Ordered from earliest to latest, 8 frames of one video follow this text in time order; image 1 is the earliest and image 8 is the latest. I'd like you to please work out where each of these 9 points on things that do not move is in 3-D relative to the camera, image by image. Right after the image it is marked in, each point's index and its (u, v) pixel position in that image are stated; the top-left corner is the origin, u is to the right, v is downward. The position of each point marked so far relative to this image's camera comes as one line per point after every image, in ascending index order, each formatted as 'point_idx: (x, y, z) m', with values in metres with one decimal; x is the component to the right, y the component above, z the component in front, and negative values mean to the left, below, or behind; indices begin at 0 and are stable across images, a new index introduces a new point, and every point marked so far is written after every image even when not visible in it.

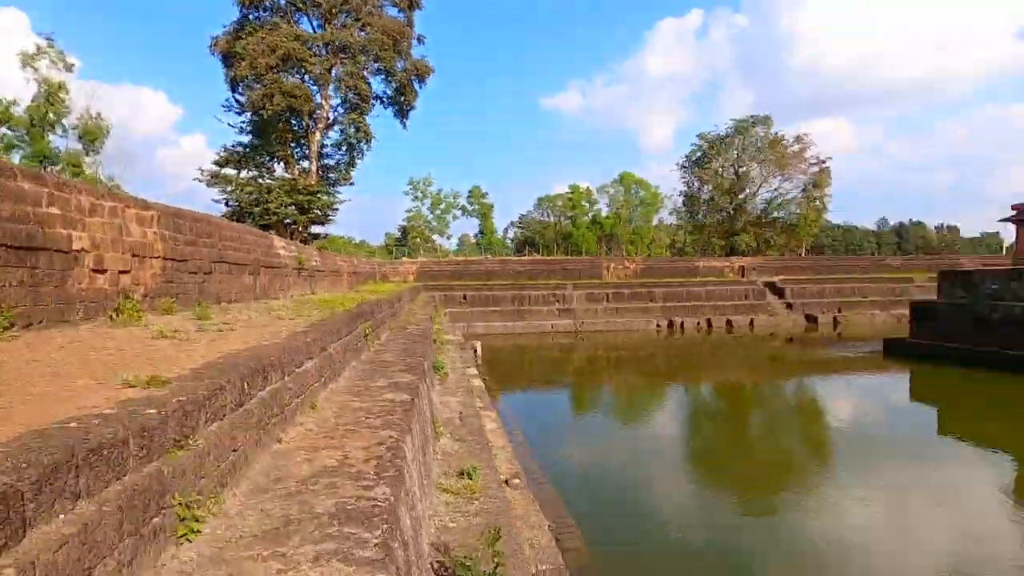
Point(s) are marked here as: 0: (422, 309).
0: (-1.6, -0.4, +10.0) m
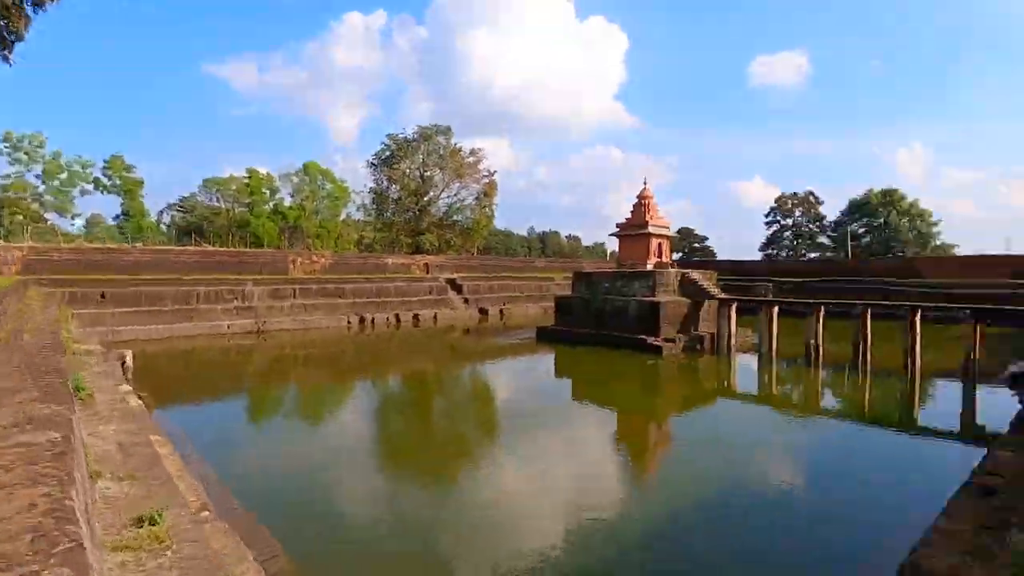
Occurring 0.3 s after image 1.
0: (-6.6, -0.3, +7.5) m
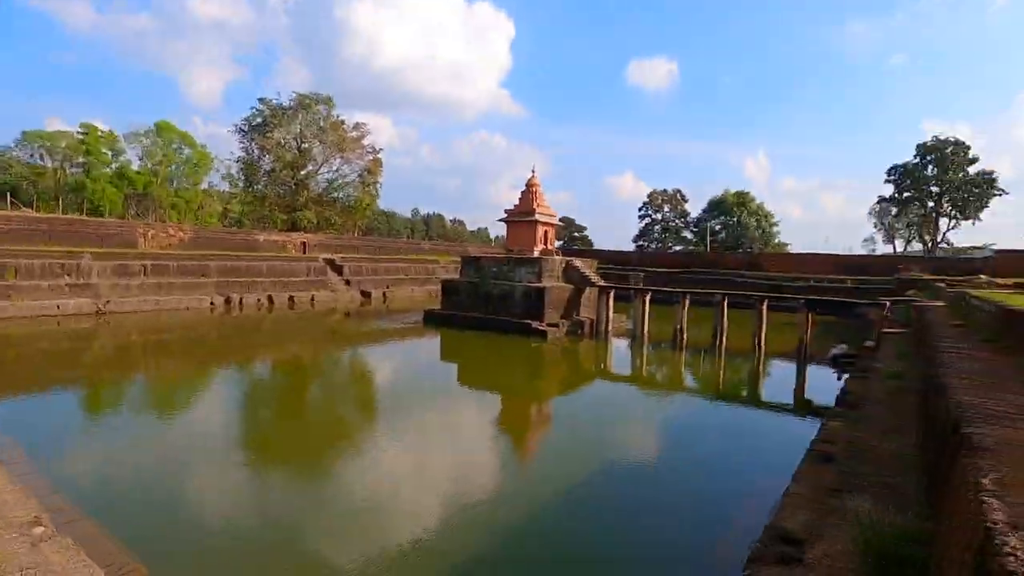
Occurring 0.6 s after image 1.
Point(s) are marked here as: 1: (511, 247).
0: (-7.9, +0.1, +5.8) m
1: (0.0, +1.1, +13.6) m
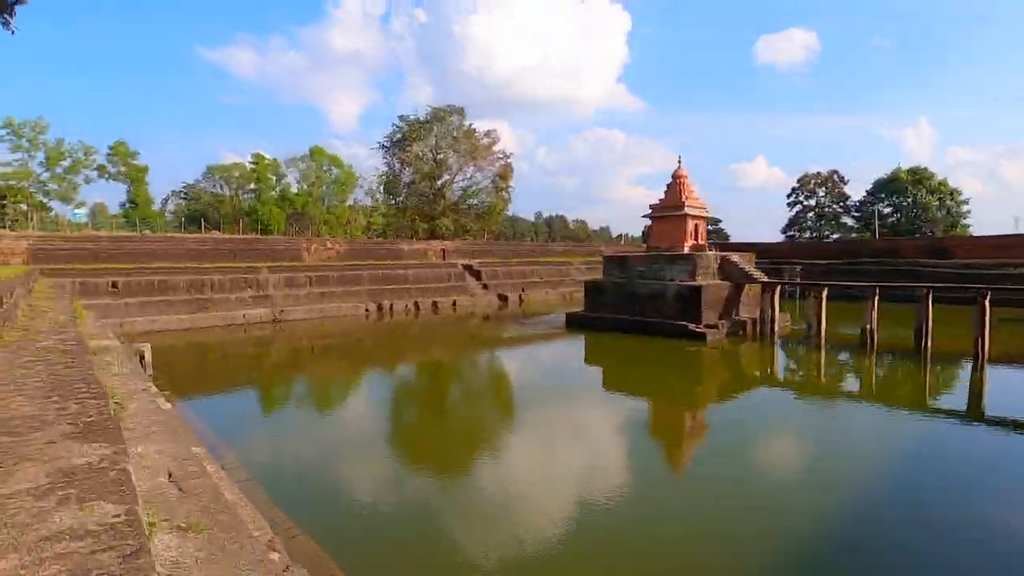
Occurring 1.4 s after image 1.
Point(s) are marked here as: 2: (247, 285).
0: (-5.9, -0.2, +6.9) m
1: (+3.5, +1.1, +12.8) m
2: (-7.1, +0.1, +14.4) m
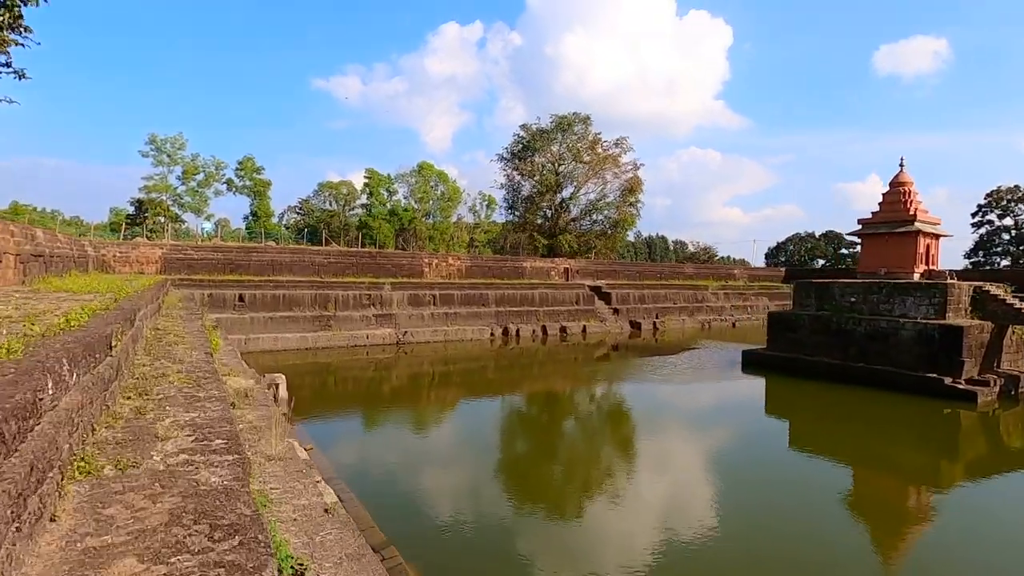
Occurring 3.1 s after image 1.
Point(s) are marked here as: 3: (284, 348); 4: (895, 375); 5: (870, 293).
0: (-3.5, -0.4, +5.7) m
1: (+6.8, +0.4, +10.1) m
2: (-3.5, -0.3, +13.3) m
3: (-4.9, -1.3, +11.6) m
4: (+6.2, -1.4, +8.7) m
5: (+6.3, -0.1, +9.4) m
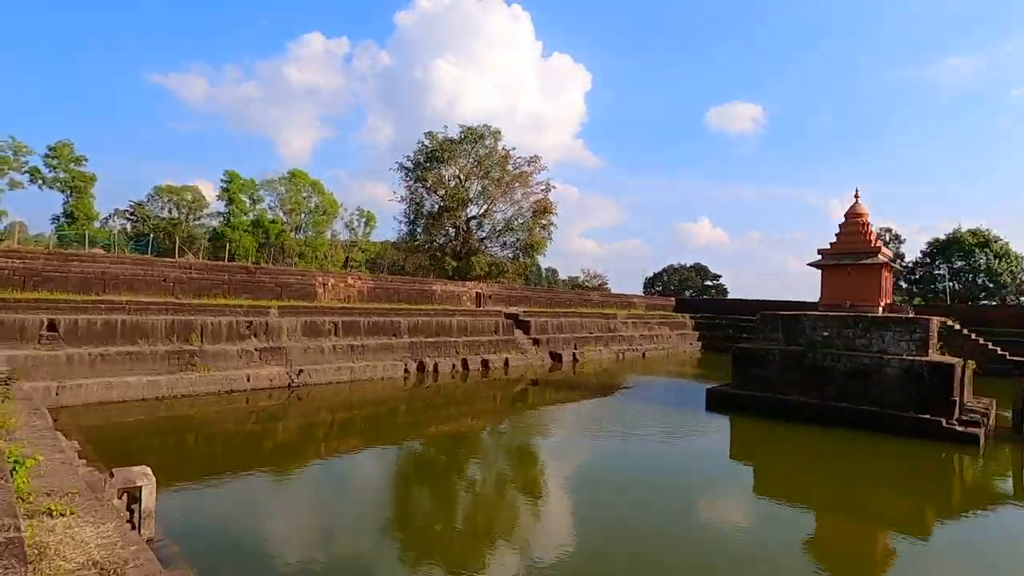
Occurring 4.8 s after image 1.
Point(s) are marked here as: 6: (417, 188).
0: (-3.1, -0.5, +2.8) m
1: (+5.8, -0.2, +9.7) m
2: (-5.0, -0.8, +10.2) m
3: (-5.9, -1.7, +8.1) m
4: (+5.6, -1.9, +8.1) m
5: (+5.5, -0.7, +8.8) m
6: (-3.4, +3.5, +18.7) m
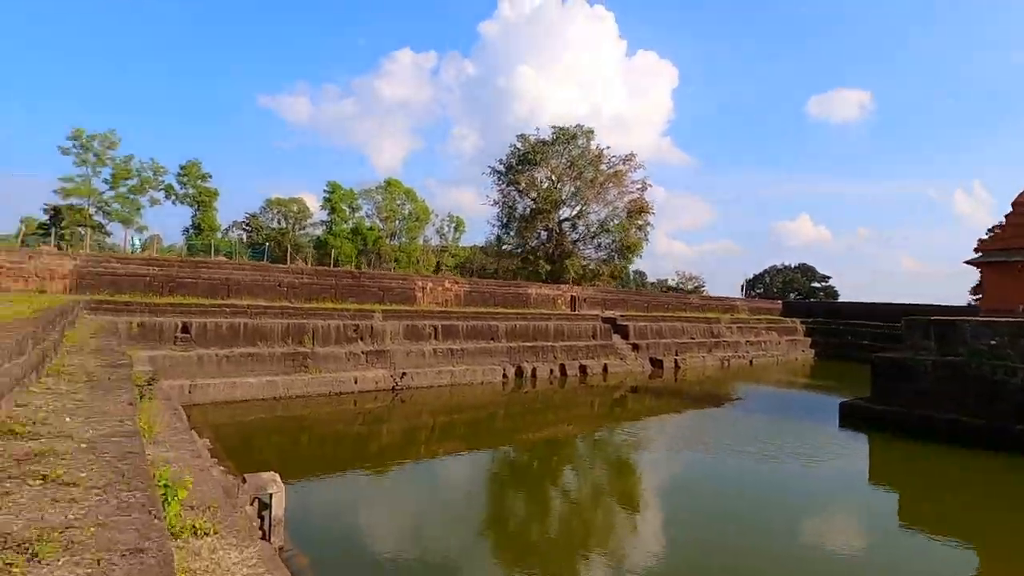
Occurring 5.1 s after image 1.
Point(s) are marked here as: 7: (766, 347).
0: (-2.3, -0.5, +2.9) m
1: (+7.5, -0.2, +8.3) m
2: (-3.0, -0.9, +10.4) m
3: (-4.3, -1.8, +8.5) m
4: (+7.1, -1.9, +6.7) m
5: (+7.1, -0.7, +7.5) m
6: (-0.1, +3.4, +18.7) m
7: (+9.0, -2.1, +19.0) m
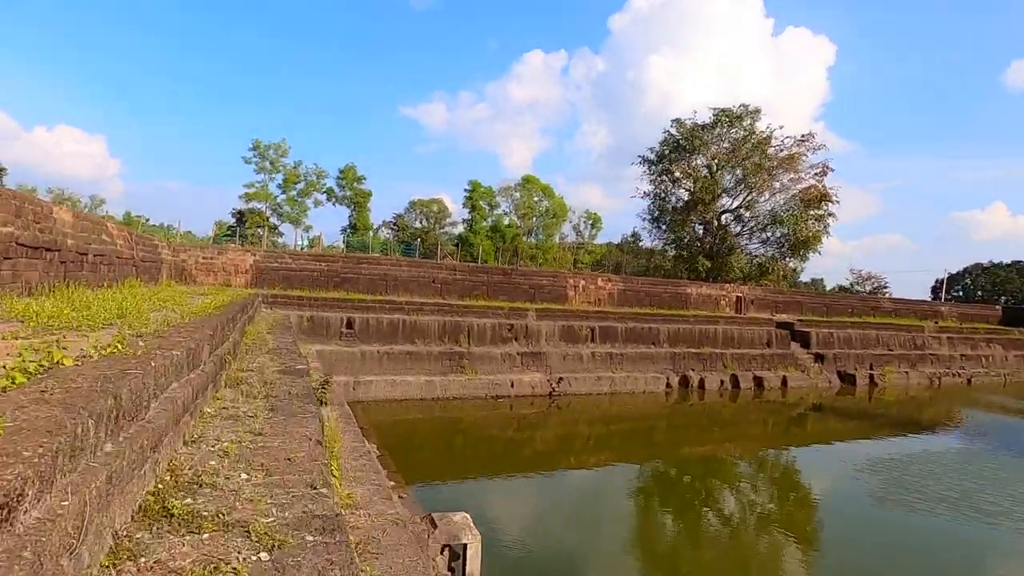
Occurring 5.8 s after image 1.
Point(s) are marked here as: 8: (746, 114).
0: (-1.1, -0.5, +2.3) m
1: (+9.7, -0.3, +5.3) m
2: (0.0, -0.9, +9.9) m
3: (-1.7, -1.7, +8.3) m
4: (+8.9, -2.0, +3.9) m
5: (+9.1, -0.7, +4.6) m
6: (+4.8, +3.4, +17.2) m
7: (+13.7, -2.1, +15.4) m
8: (+7.4, +5.5, +16.9) m
